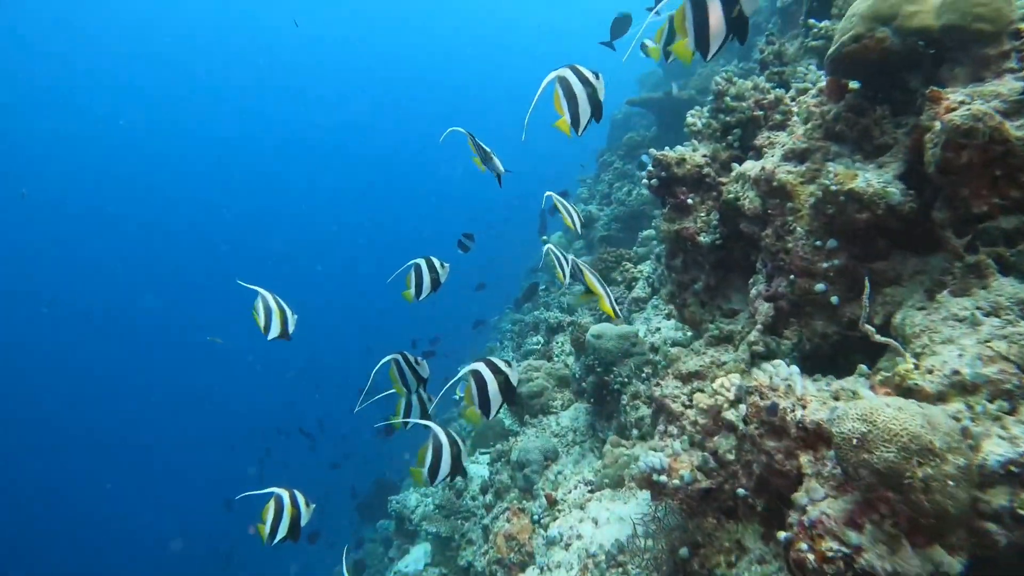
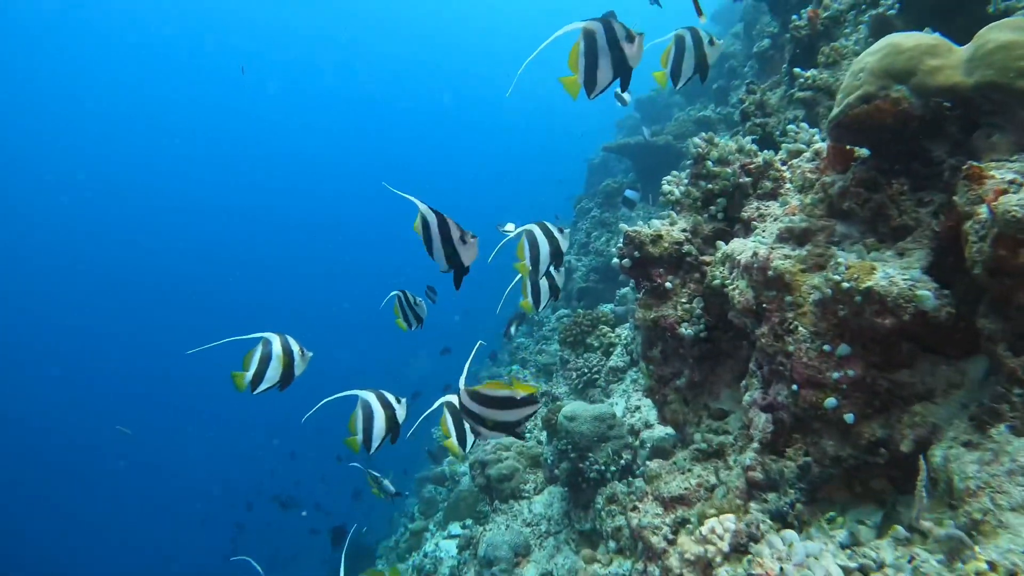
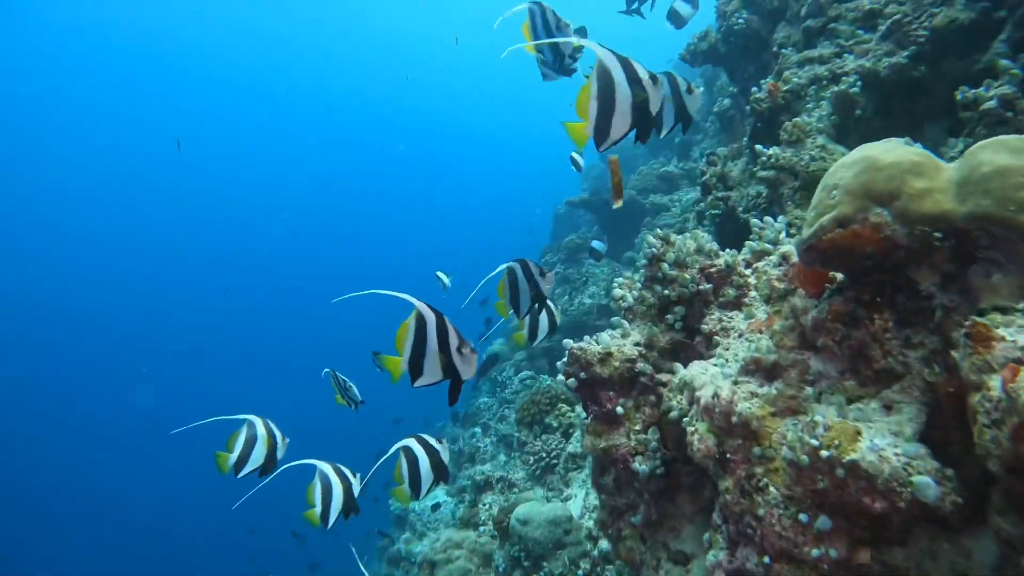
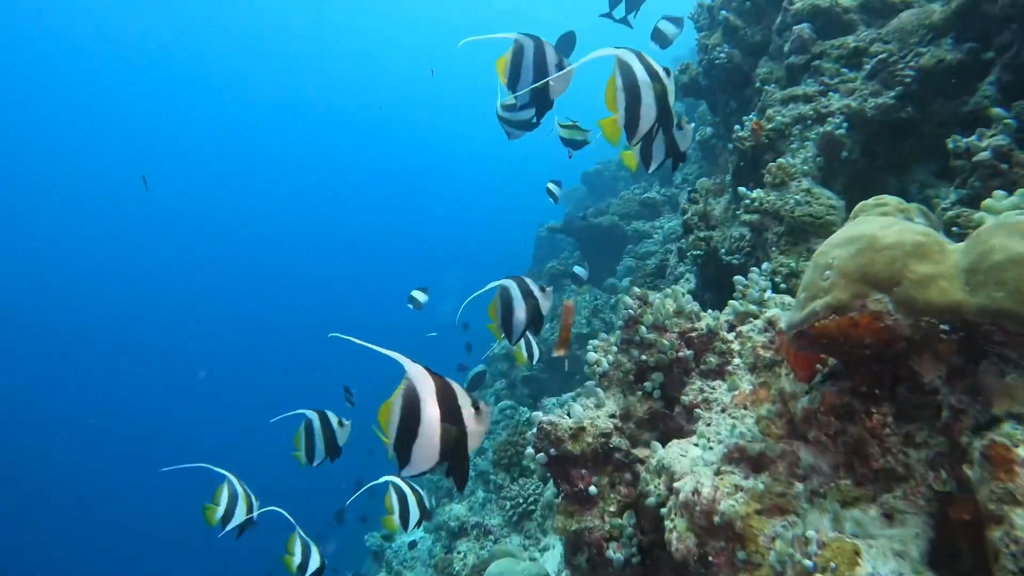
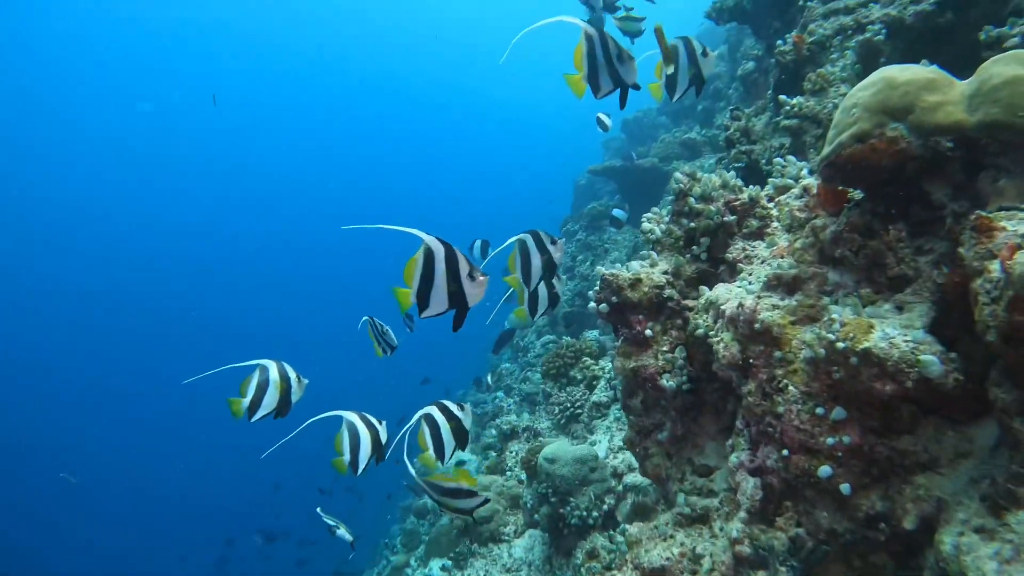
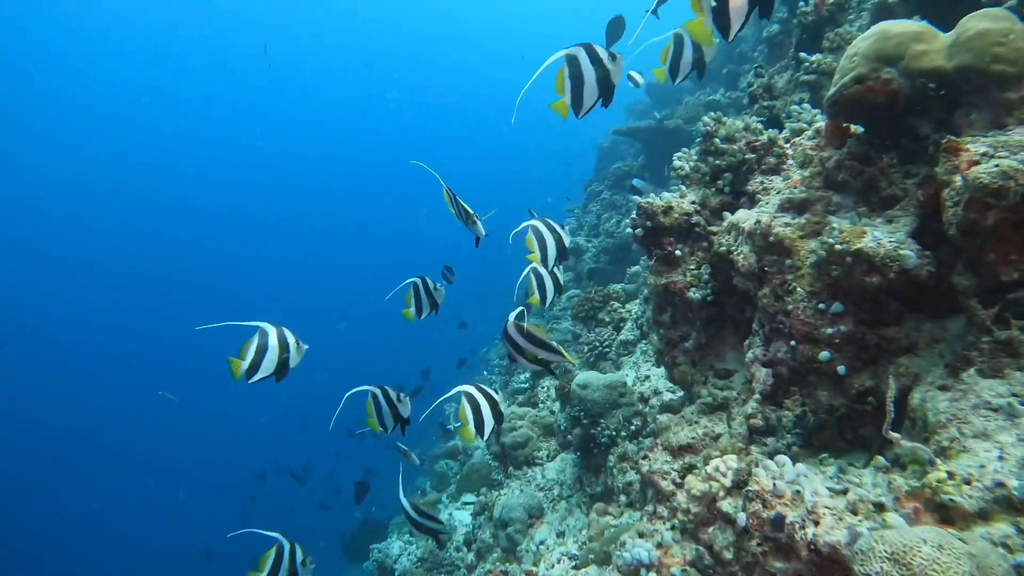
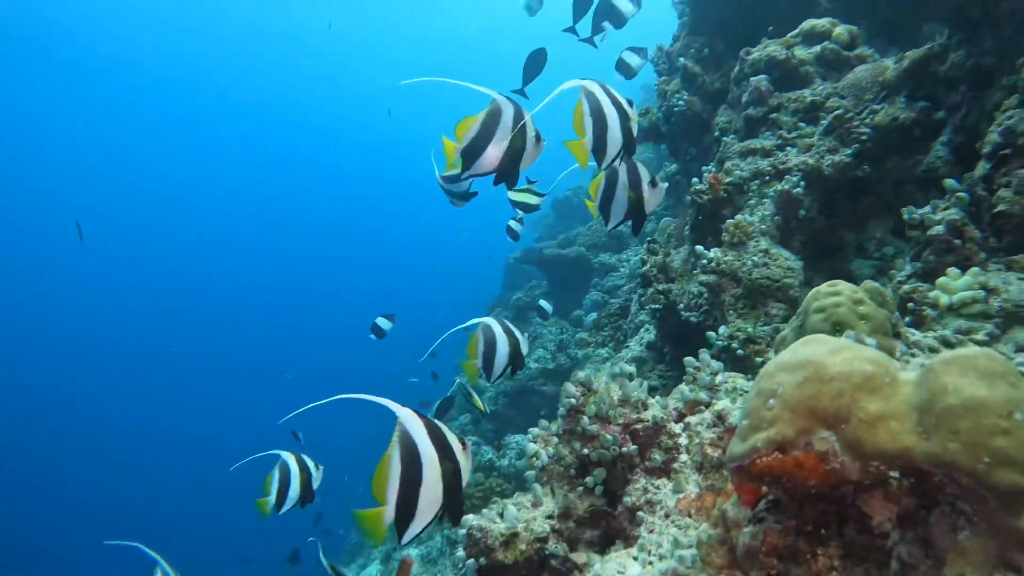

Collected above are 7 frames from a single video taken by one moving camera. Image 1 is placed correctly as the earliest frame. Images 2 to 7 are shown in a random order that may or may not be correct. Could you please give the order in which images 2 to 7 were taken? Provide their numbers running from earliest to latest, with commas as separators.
6, 2, 5, 3, 4, 7
